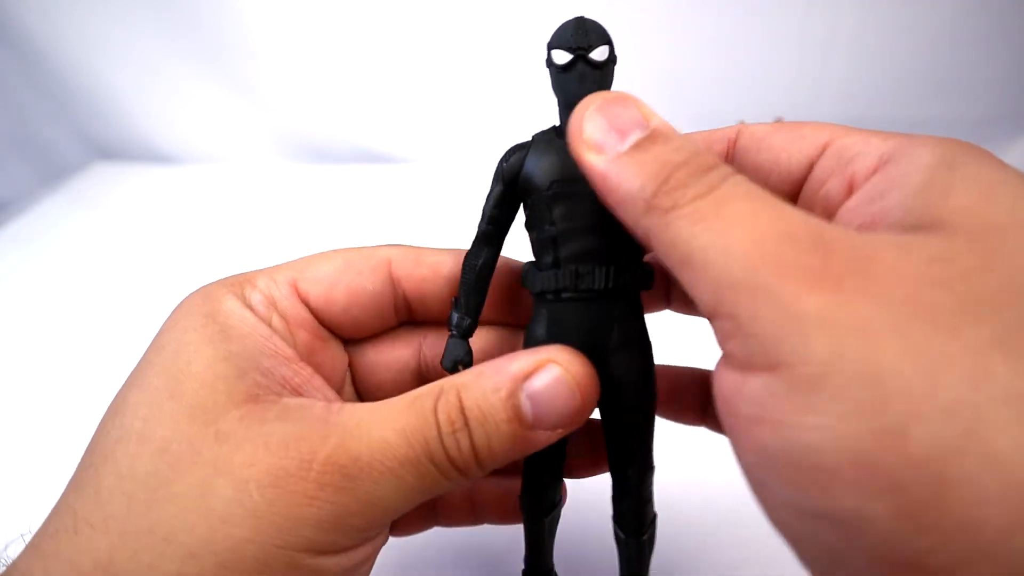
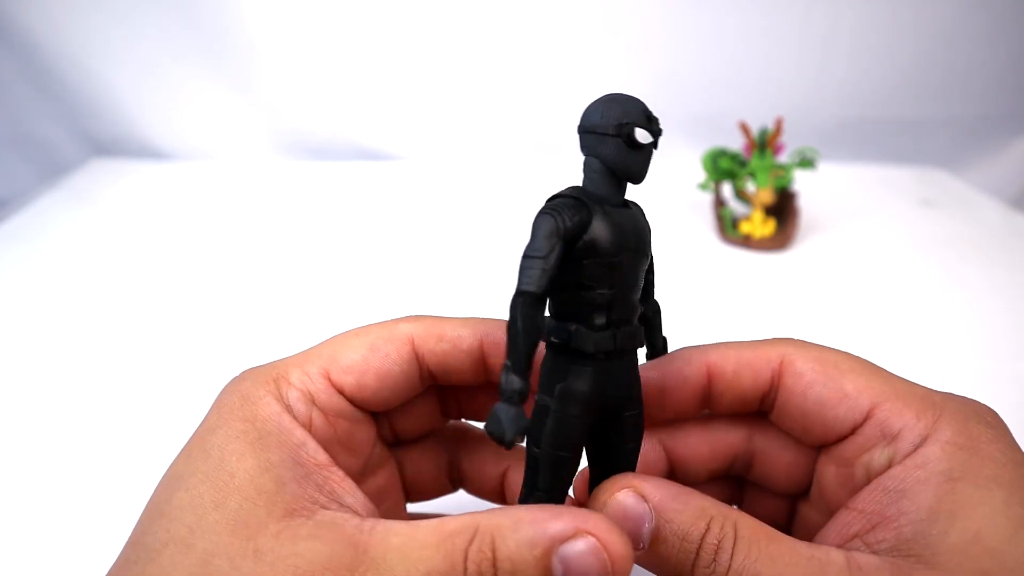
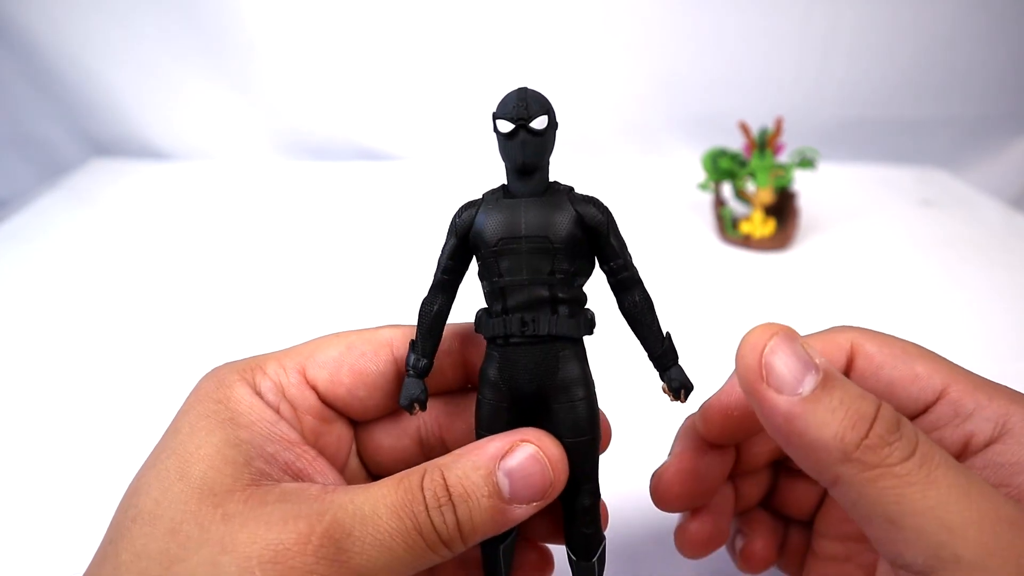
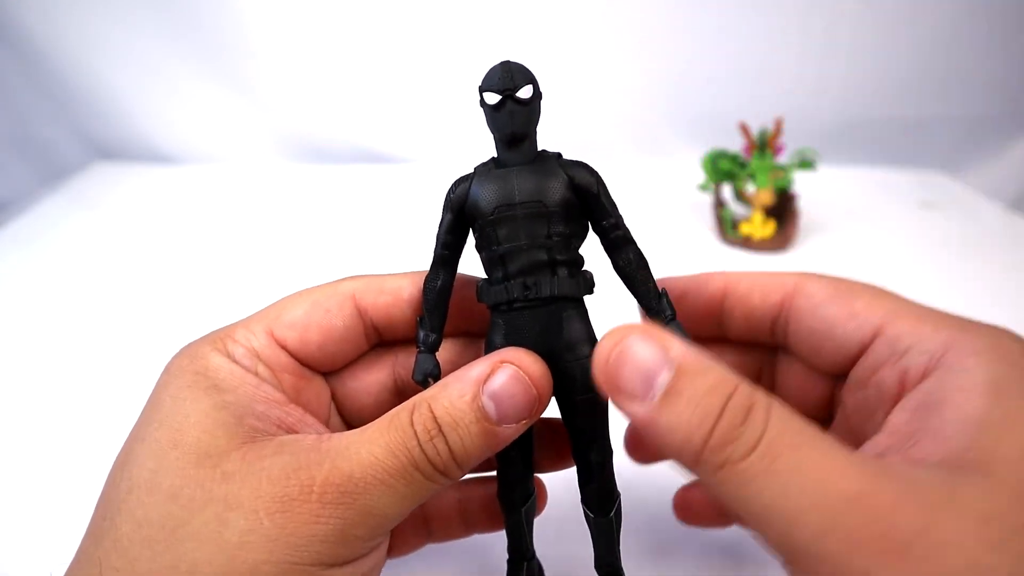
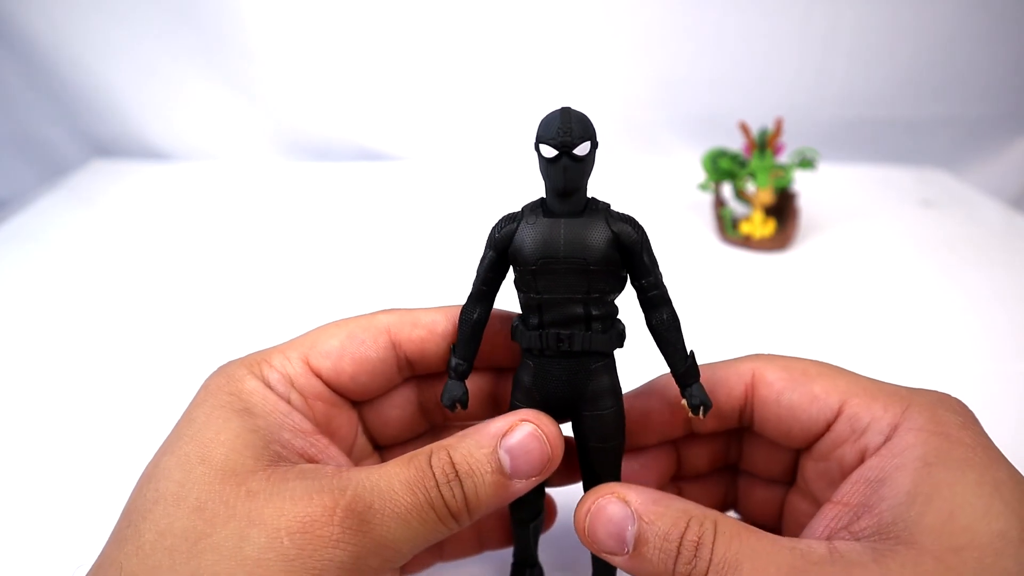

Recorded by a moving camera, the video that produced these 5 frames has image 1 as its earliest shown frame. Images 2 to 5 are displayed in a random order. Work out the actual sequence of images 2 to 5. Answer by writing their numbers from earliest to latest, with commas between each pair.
4, 5, 2, 3
